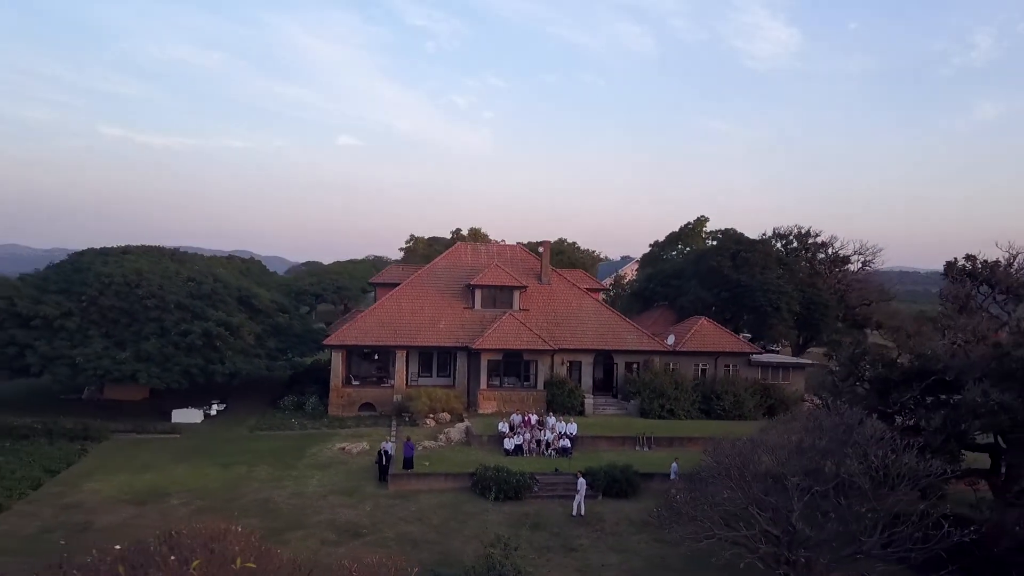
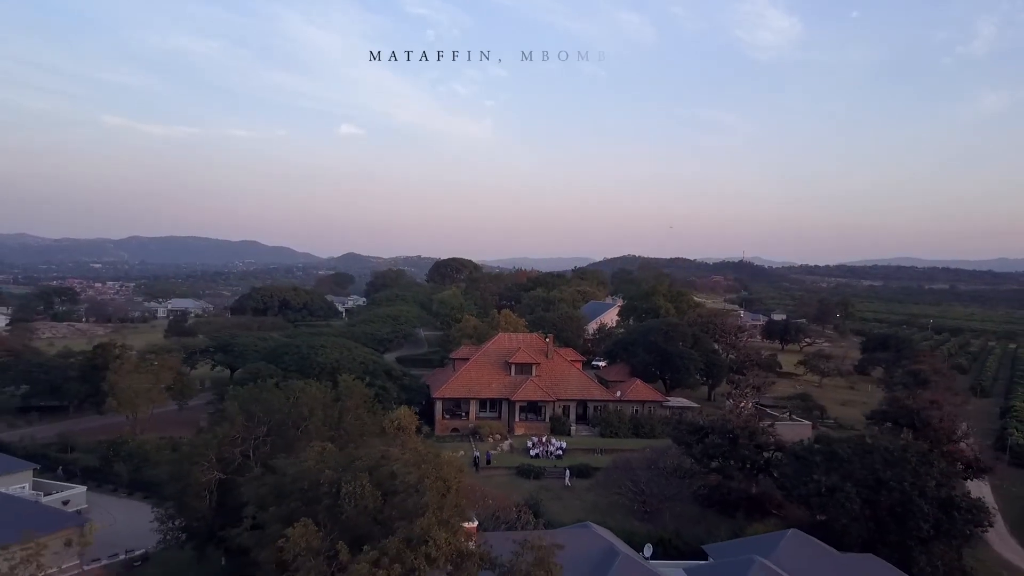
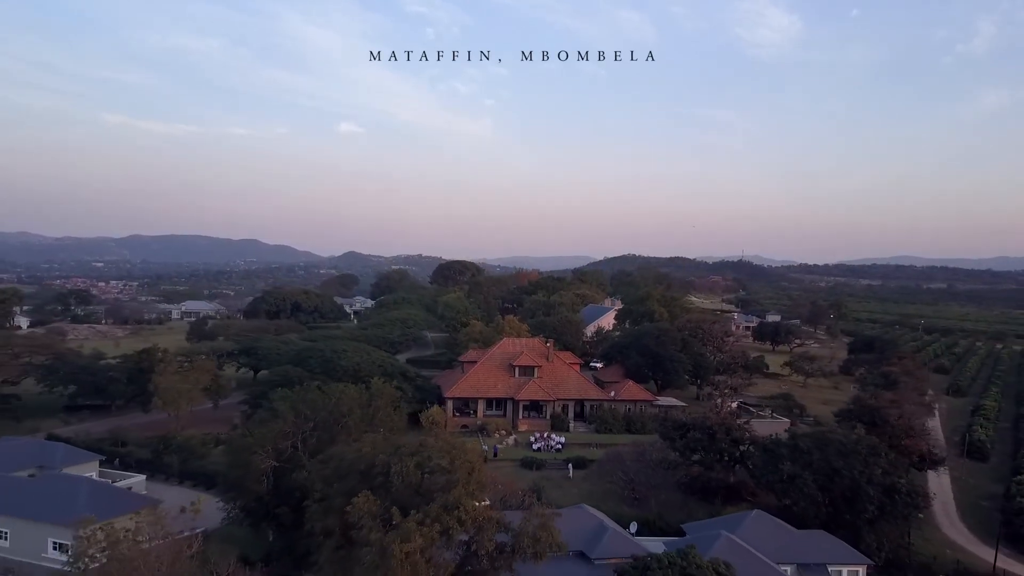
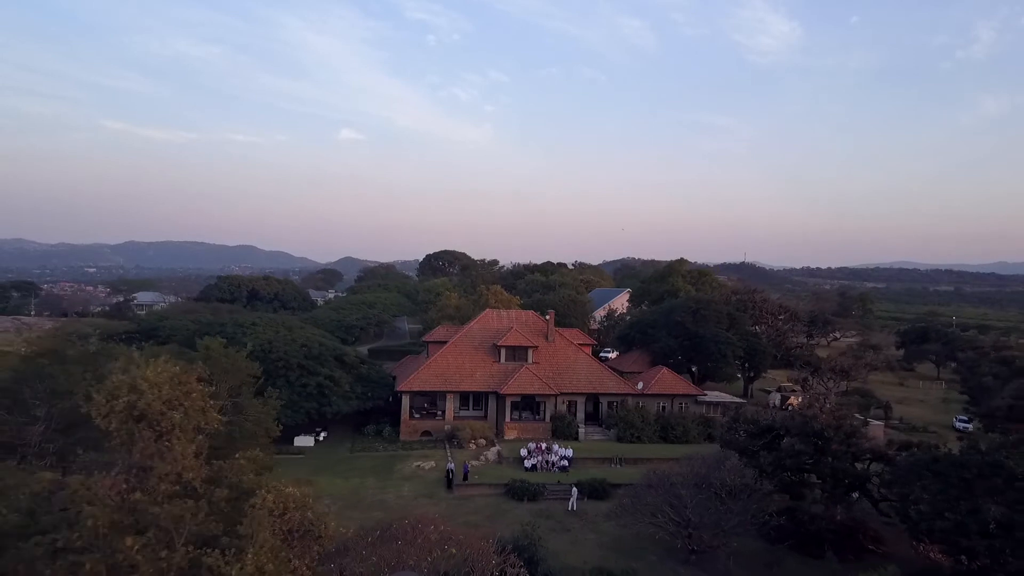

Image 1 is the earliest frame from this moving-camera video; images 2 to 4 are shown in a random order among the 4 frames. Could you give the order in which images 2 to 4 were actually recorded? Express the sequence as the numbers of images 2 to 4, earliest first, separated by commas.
4, 2, 3
